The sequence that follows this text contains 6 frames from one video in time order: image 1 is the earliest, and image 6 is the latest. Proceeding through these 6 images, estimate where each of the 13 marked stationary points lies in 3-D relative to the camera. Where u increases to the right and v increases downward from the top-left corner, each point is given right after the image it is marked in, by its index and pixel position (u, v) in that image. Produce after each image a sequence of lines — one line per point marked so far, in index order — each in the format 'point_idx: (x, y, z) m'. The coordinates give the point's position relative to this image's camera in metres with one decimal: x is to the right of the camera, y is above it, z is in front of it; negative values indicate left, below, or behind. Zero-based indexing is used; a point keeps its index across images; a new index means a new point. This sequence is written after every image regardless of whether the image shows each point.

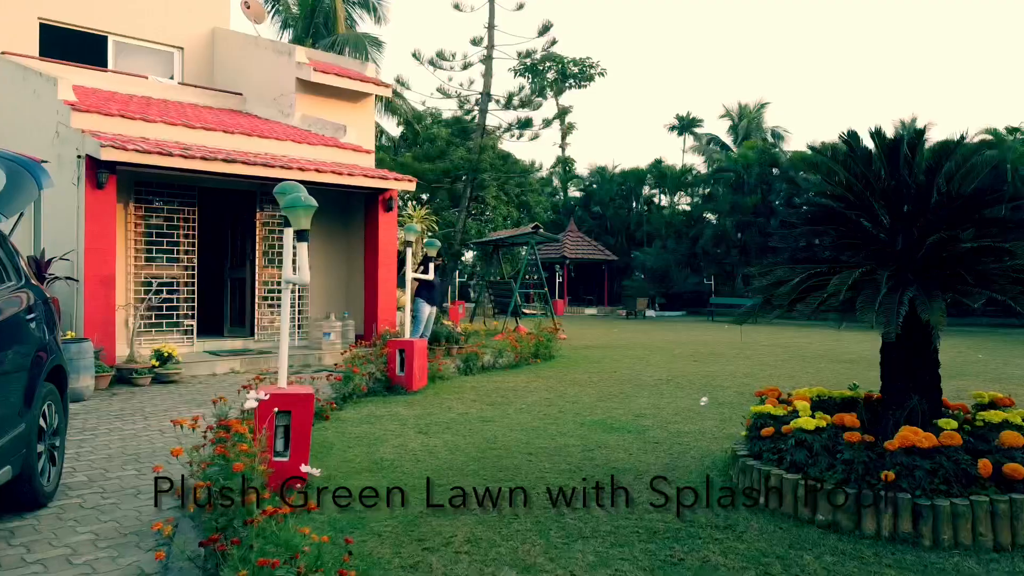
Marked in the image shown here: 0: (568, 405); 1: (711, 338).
0: (+0.6, -1.2, +8.2) m
1: (+4.4, -1.1, +18.2) m
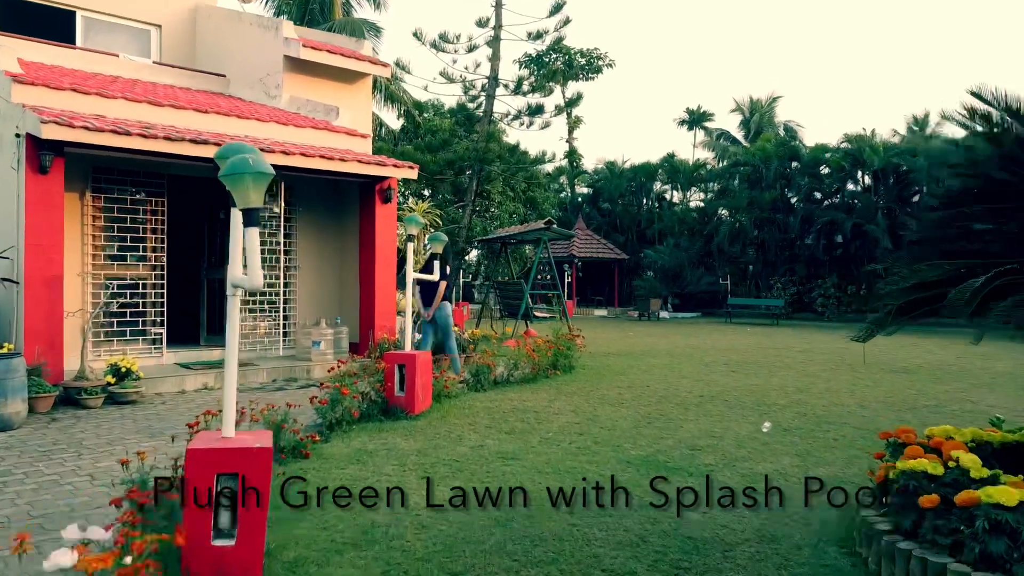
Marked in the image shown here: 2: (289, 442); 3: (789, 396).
0: (+0.8, -1.2, +6.8) m
1: (+4.6, -1.1, +16.8) m
2: (-1.5, -1.0, +5.6) m
3: (+3.0, -1.2, +8.9) m
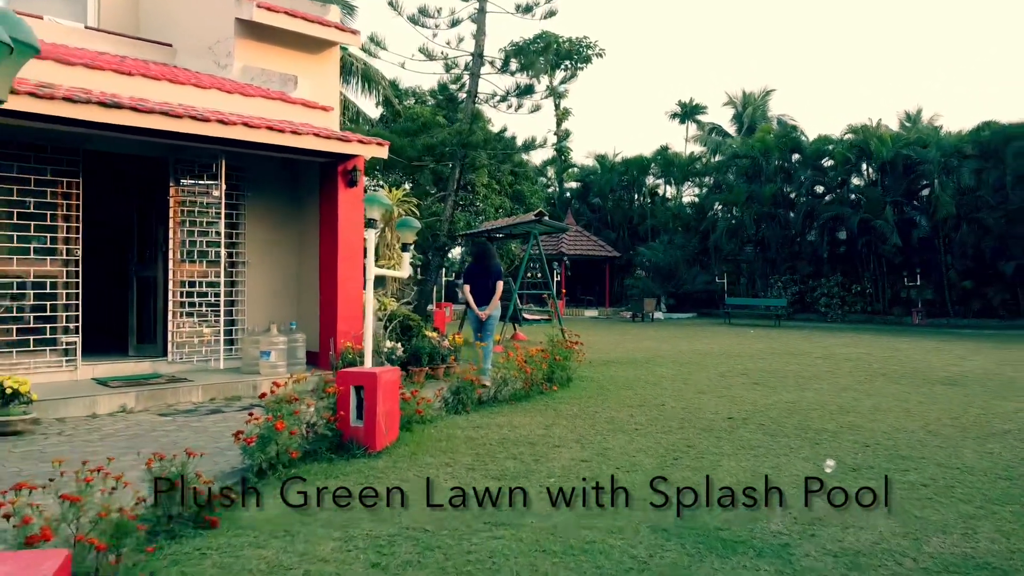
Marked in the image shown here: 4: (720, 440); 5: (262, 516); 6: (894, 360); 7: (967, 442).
0: (+0.7, -1.2, +5.2) m
1: (+4.4, -1.1, +15.2) m
2: (-1.6, -1.0, +3.9) m
3: (+2.9, -1.2, +7.3) m
4: (+1.6, -1.2, +6.5) m
5: (-1.3, -1.2, +4.2) m
6: (+5.9, -1.1, +12.8) m
7: (+3.6, -1.2, +6.4) m
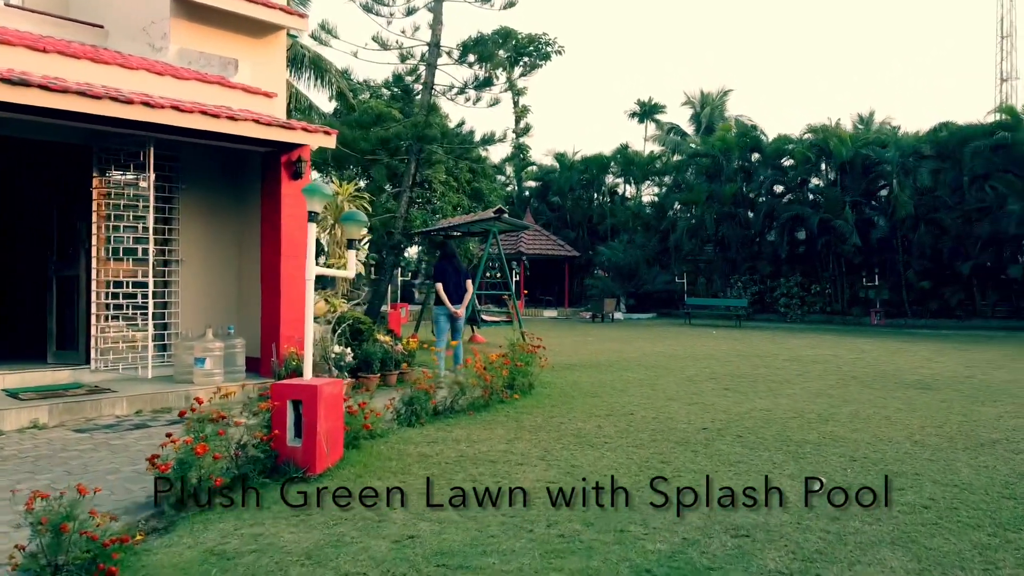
0: (+0.5, -1.2, +4.6) m
1: (+3.6, -1.1, +14.8) m
2: (-1.7, -1.1, +3.3) m
3: (+2.6, -1.2, +6.9) m
4: (+1.3, -1.2, +5.9) m
5: (-1.5, -1.2, +3.6) m
6: (+5.3, -1.1, +12.5) m
7: (+3.3, -1.2, +6.0) m
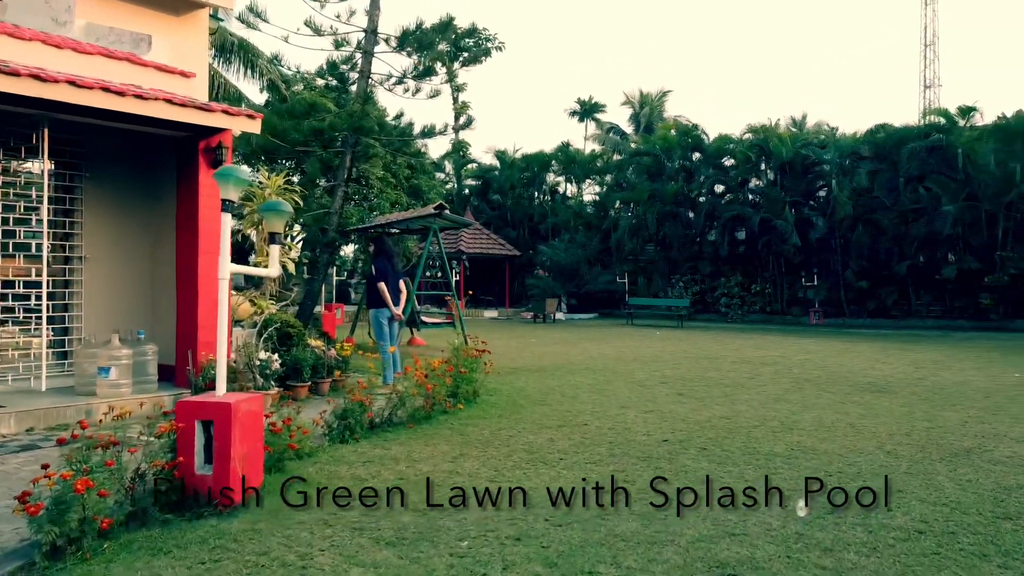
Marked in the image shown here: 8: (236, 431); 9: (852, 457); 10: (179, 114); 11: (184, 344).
0: (+0.2, -1.2, +4.0) m
1: (+2.6, -1.1, +14.5) m
2: (-1.9, -1.1, +2.5) m
3: (+2.1, -1.2, +6.4) m
4: (+1.0, -1.2, +5.4) m
5: (-1.6, -1.2, +2.8) m
6: (+4.5, -1.1, +12.2) m
7: (+2.9, -1.2, +5.6) m
8: (-1.4, -0.7, +4.2) m
9: (+2.5, -1.2, +5.8) m
10: (-2.9, +1.5, +7.1) m
11: (-3.0, -0.5, +7.6) m
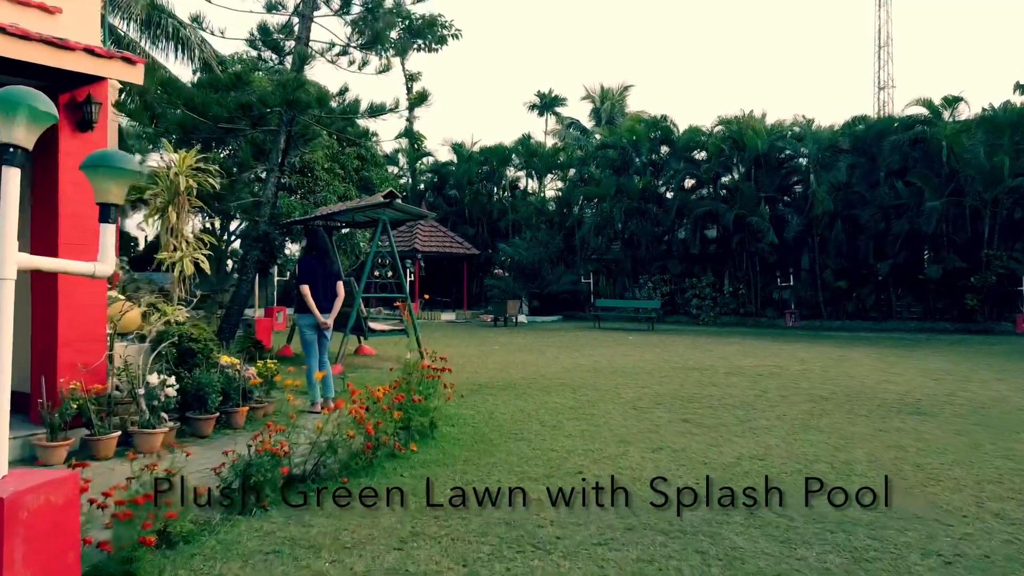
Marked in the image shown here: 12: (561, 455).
0: (+0.2, -1.2, +2.3) m
1: (+2.0, -1.1, +12.8) m
2: (-1.8, -1.1, +0.7) m
3: (+2.0, -1.2, +4.8) m
4: (+0.9, -1.2, +3.7) m
5: (-1.6, -1.2, +1.0) m
6: (+4.0, -1.2, +10.7) m
7: (+2.8, -1.2, +4.0) m
8: (-1.5, -0.8, +2.4) m
9: (+2.3, -1.2, +4.2) m
10: (-3.1, +1.5, +5.2) m
11: (-3.2, -0.5, +5.6) m
12: (+0.3, -1.2, +5.7) m
